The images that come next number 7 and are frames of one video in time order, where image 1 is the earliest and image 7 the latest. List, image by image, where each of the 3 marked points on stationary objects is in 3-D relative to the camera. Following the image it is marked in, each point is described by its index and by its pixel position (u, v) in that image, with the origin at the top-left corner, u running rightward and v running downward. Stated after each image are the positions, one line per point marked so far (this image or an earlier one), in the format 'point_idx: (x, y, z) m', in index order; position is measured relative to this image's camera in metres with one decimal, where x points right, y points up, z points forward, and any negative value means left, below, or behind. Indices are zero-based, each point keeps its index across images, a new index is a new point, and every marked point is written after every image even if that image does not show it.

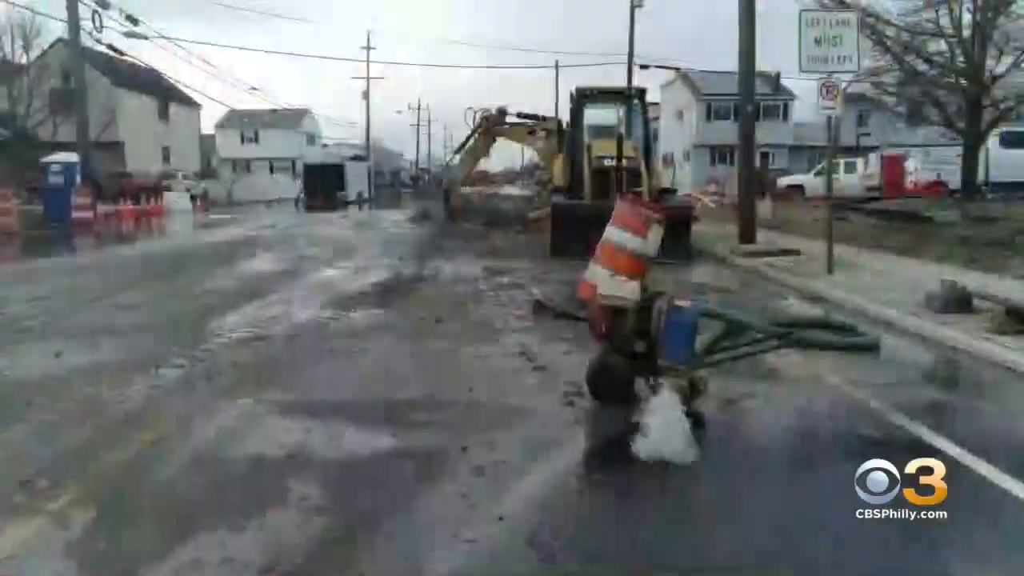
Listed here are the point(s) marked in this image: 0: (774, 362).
0: (+1.3, -0.4, +5.3) m
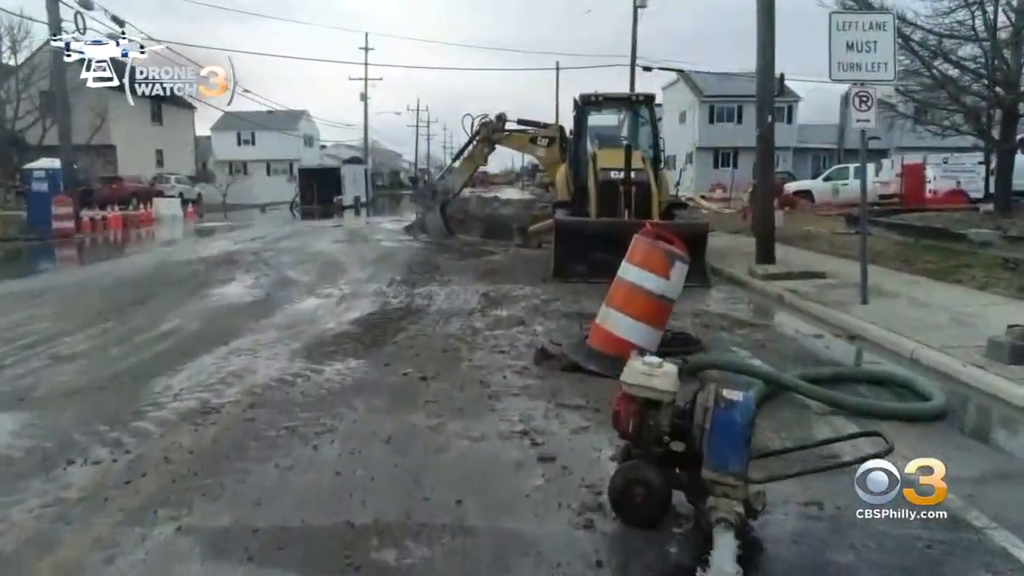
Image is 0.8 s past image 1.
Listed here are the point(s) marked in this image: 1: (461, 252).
0: (+1.3, -0.6, +4.4) m
1: (-0.7, +0.5, +15.3) m
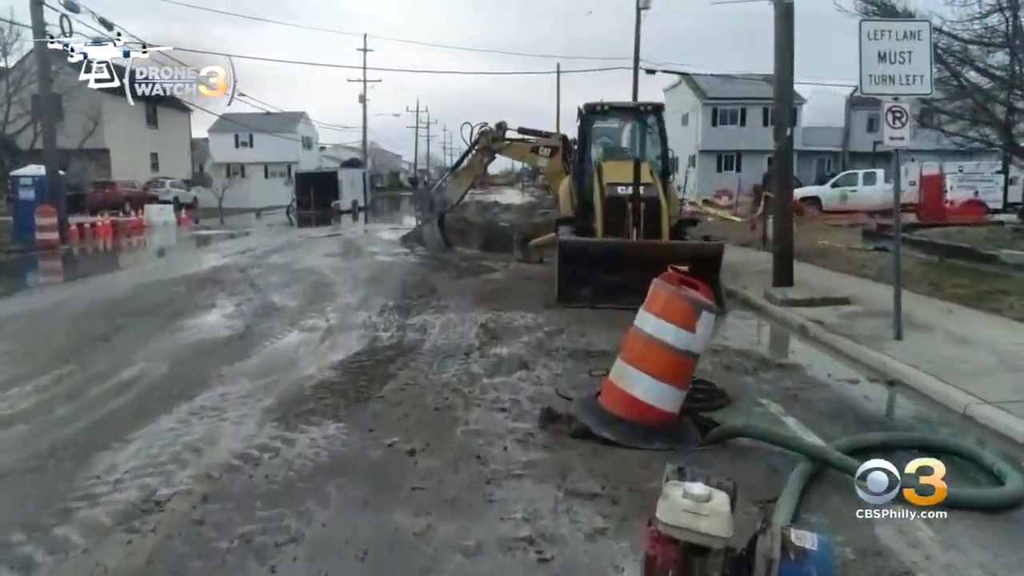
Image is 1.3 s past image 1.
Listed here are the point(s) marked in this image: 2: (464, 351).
0: (+1.3, -0.8, +3.7) m
1: (-0.7, +0.3, +14.5) m
2: (-0.3, -0.4, +7.3) m
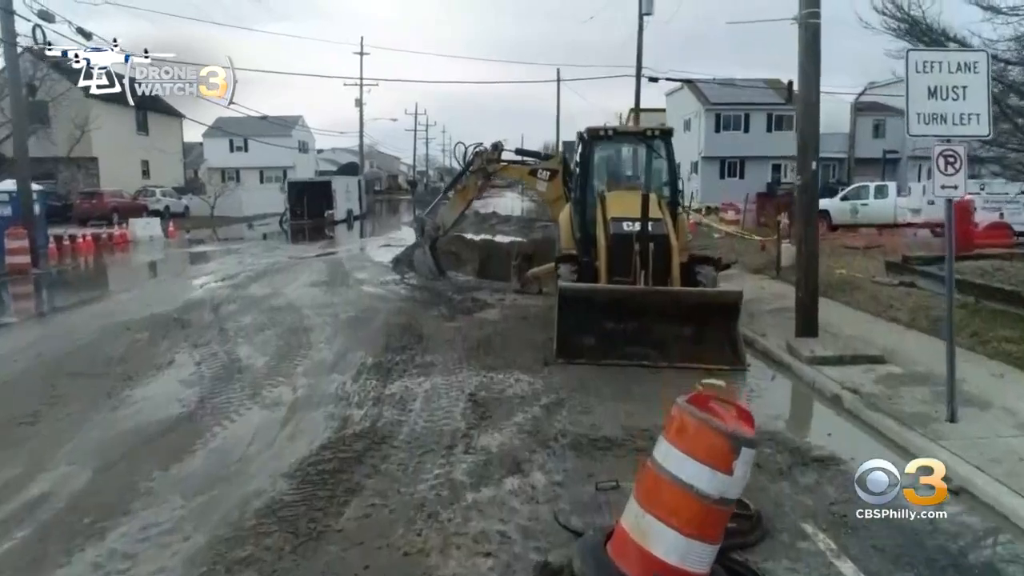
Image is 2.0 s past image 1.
0: (+1.2, -1.3, +2.6) m
1: (-0.7, -0.2, +13.5) m
2: (-0.4, -0.9, +6.2) m
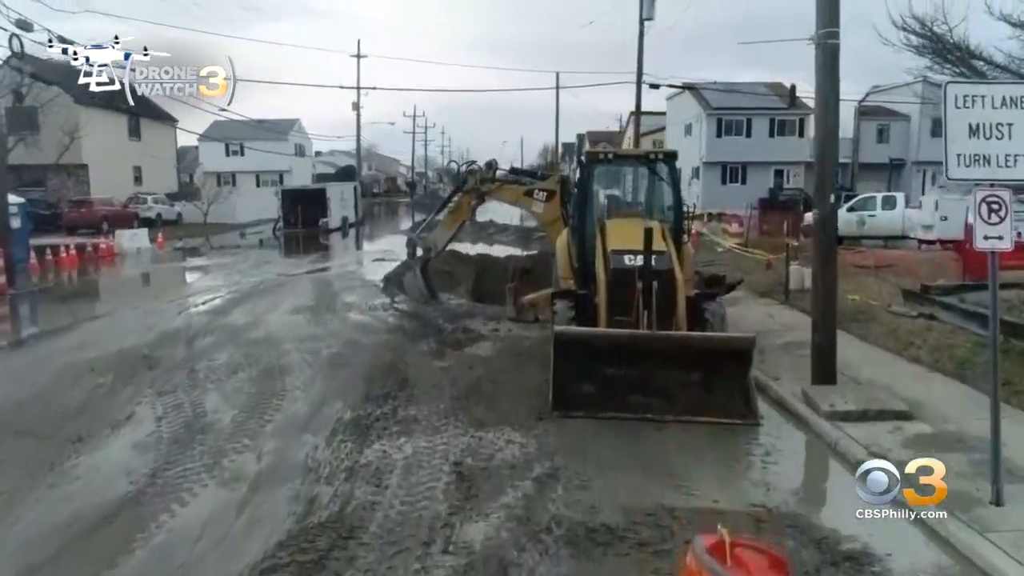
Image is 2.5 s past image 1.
0: (+1.2, -1.7, +1.8) m
1: (-0.8, -0.5, +12.7) m
2: (-0.5, -1.2, +5.4) m
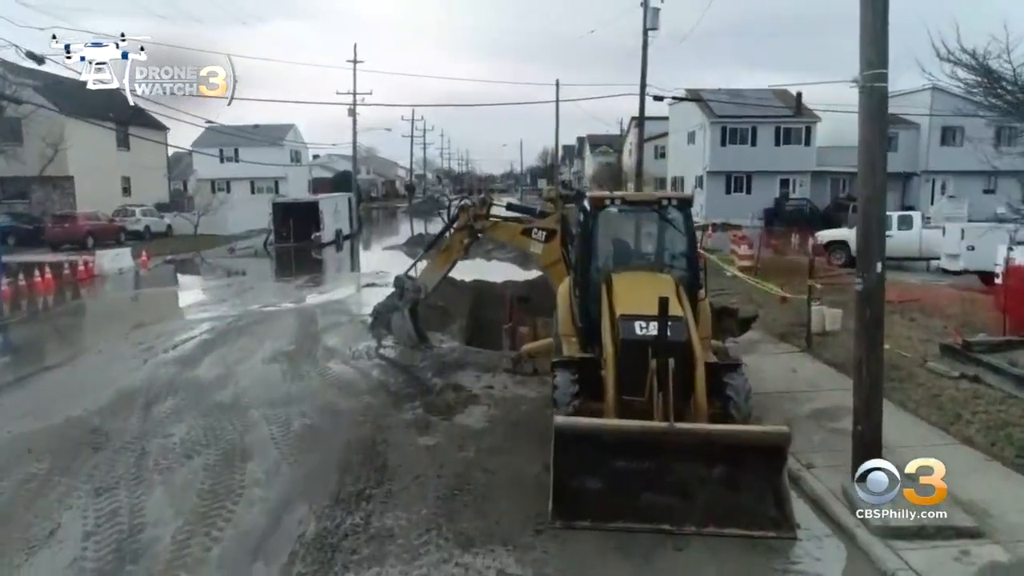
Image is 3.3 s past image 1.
0: (+1.1, -2.2, +0.6) m
1: (-0.8, -1.1, +11.4) m
2: (-0.5, -1.8, +4.2) m
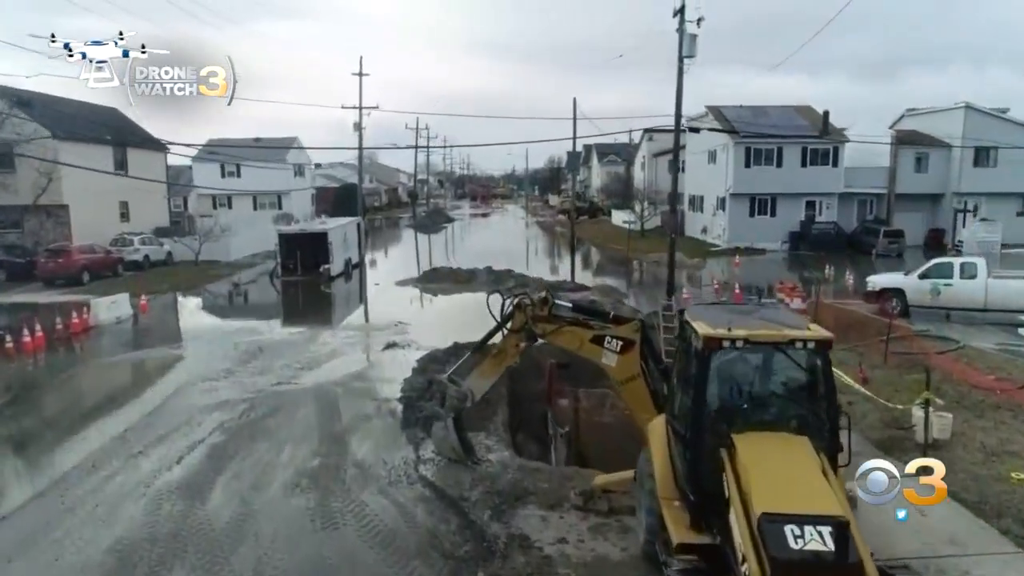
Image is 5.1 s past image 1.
0: (+1.8, -3.5, -1.4) m
1: (-0.1, -2.3, +9.4) m
2: (+0.2, -3.0, +2.2) m
